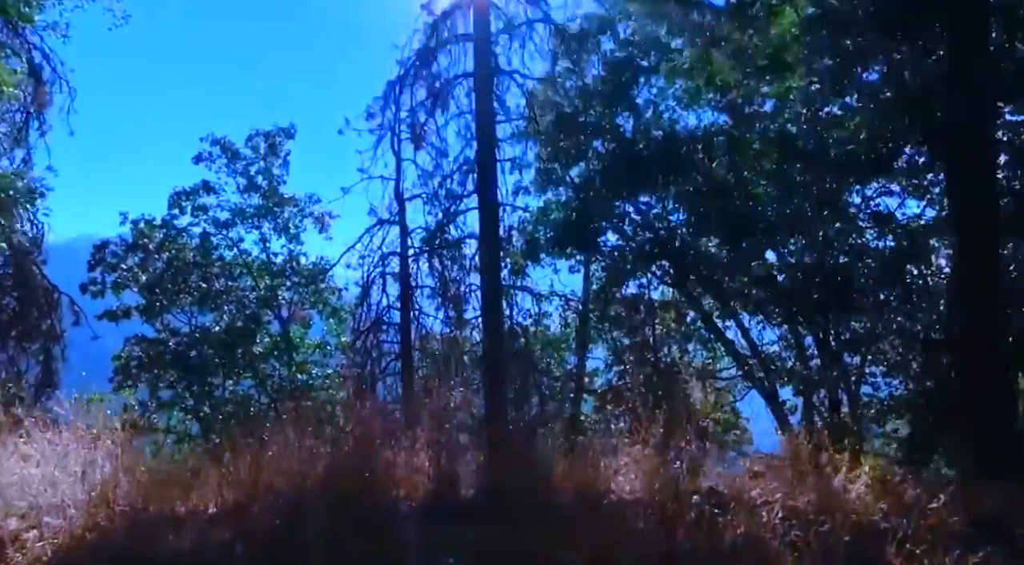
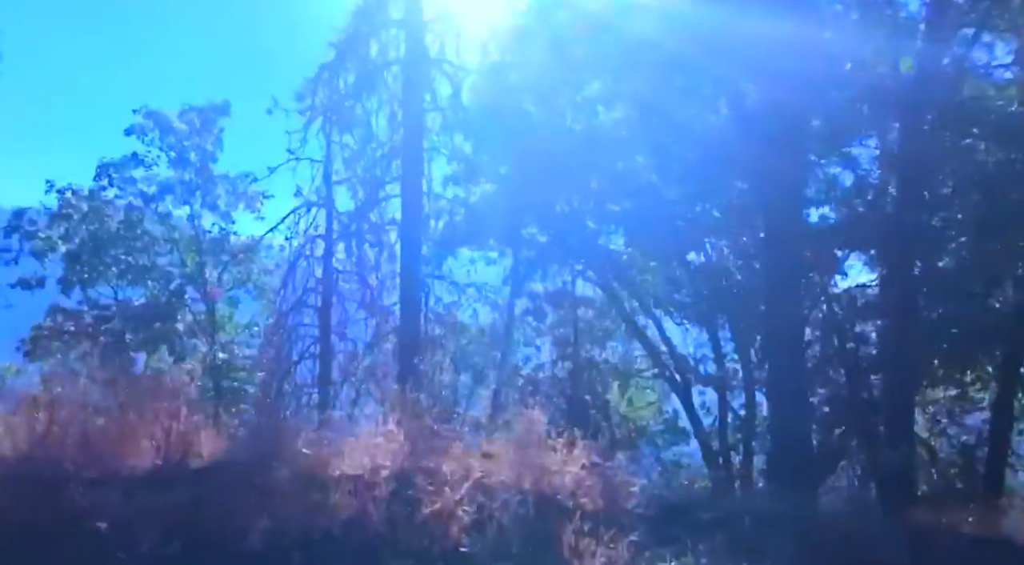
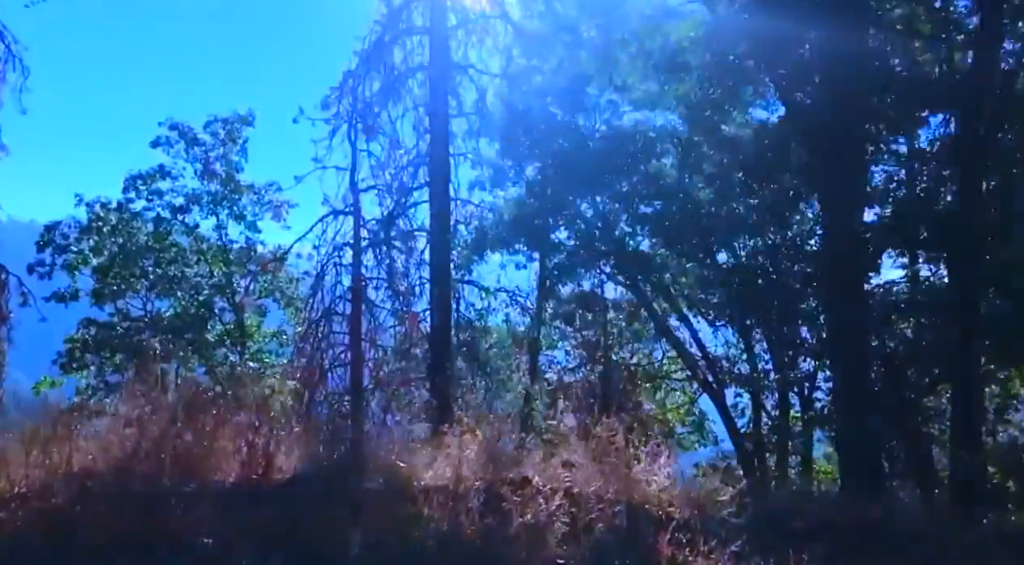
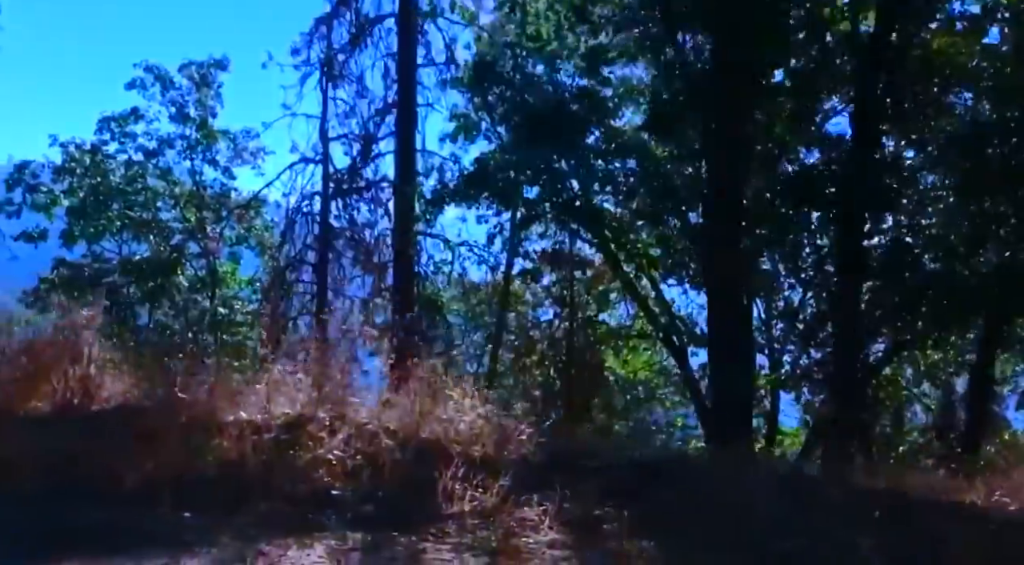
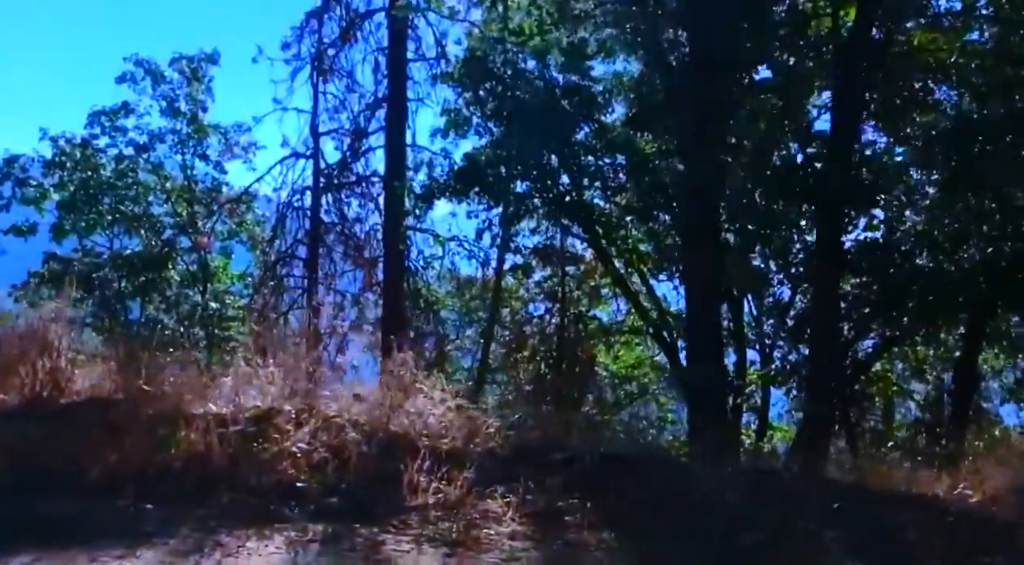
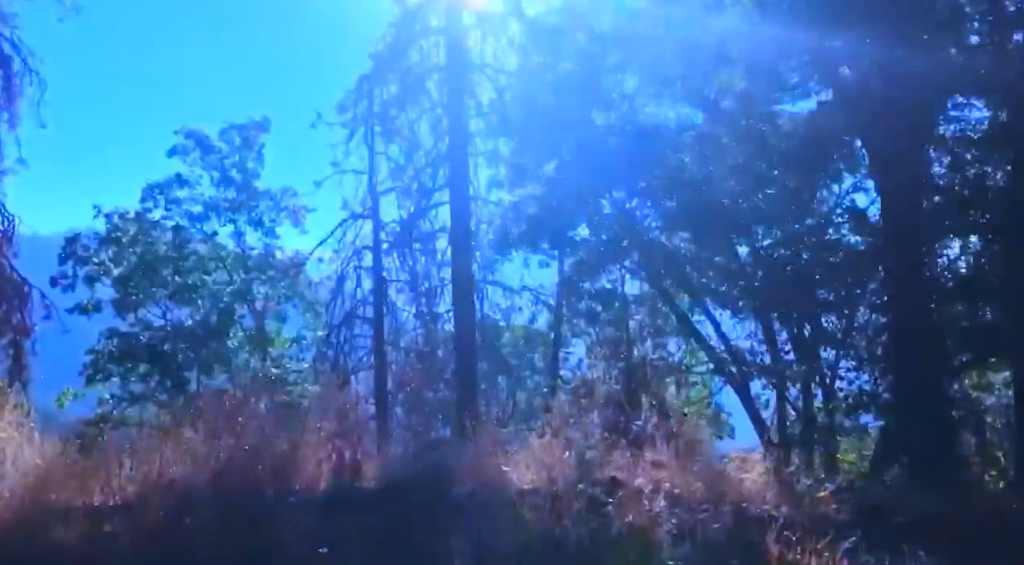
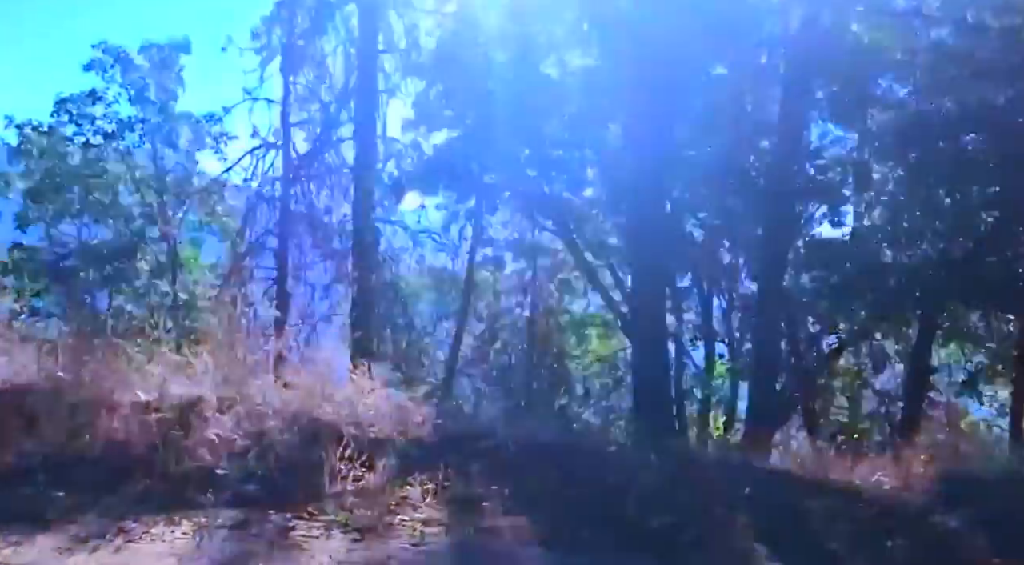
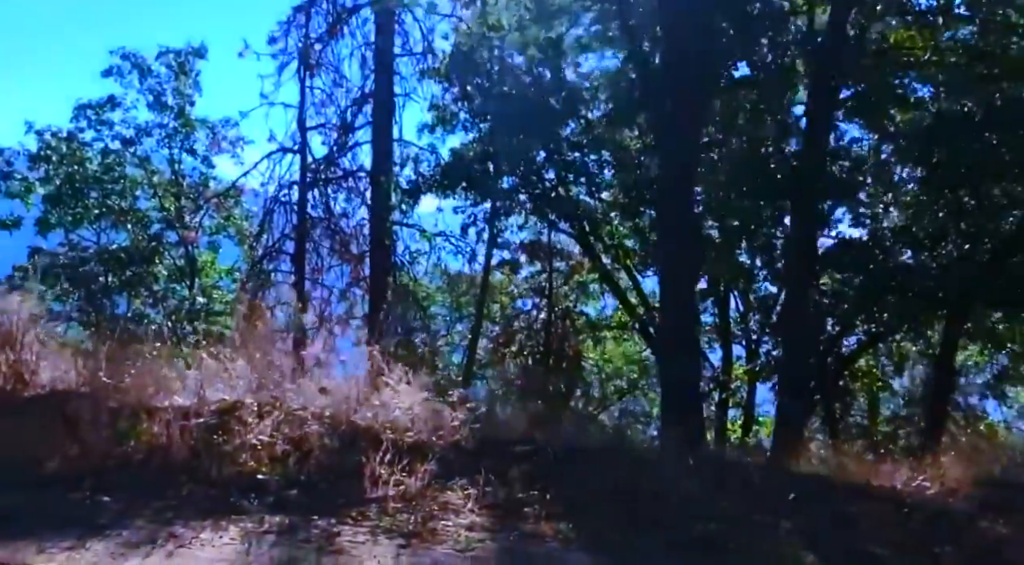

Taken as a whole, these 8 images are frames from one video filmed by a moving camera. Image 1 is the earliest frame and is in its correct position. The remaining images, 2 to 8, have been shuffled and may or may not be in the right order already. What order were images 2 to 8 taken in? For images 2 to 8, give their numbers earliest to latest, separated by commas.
6, 3, 2, 4, 5, 8, 7
